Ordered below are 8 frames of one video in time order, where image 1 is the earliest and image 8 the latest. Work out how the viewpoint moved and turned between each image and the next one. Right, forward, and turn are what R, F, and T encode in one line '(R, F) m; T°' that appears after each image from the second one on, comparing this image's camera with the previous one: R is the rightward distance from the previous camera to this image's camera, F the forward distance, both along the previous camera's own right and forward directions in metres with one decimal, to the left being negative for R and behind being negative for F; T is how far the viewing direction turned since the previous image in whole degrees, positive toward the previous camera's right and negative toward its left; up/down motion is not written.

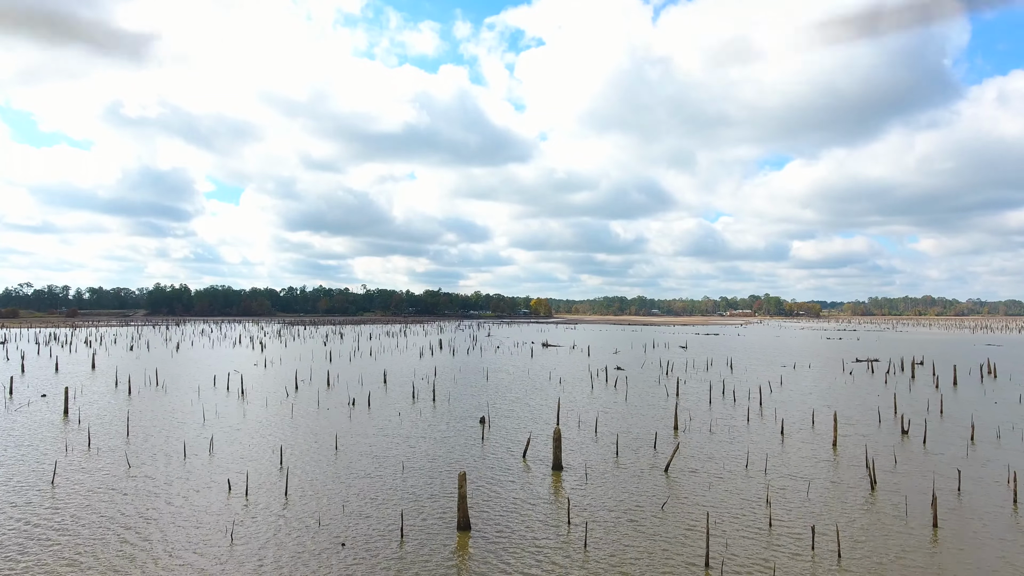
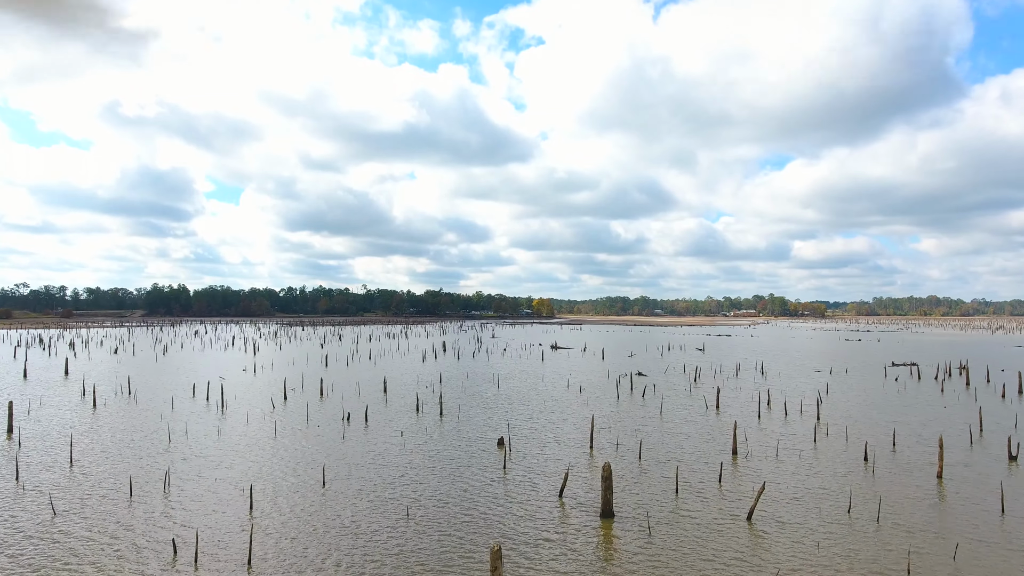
(-0.9, +3.9) m; 0°
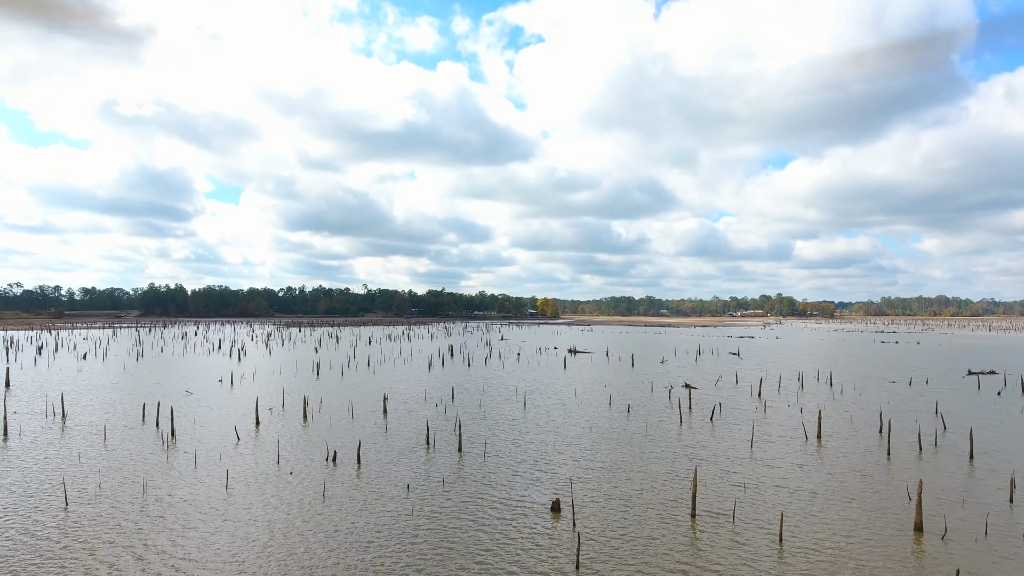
(-1.5, +6.7) m; 0°
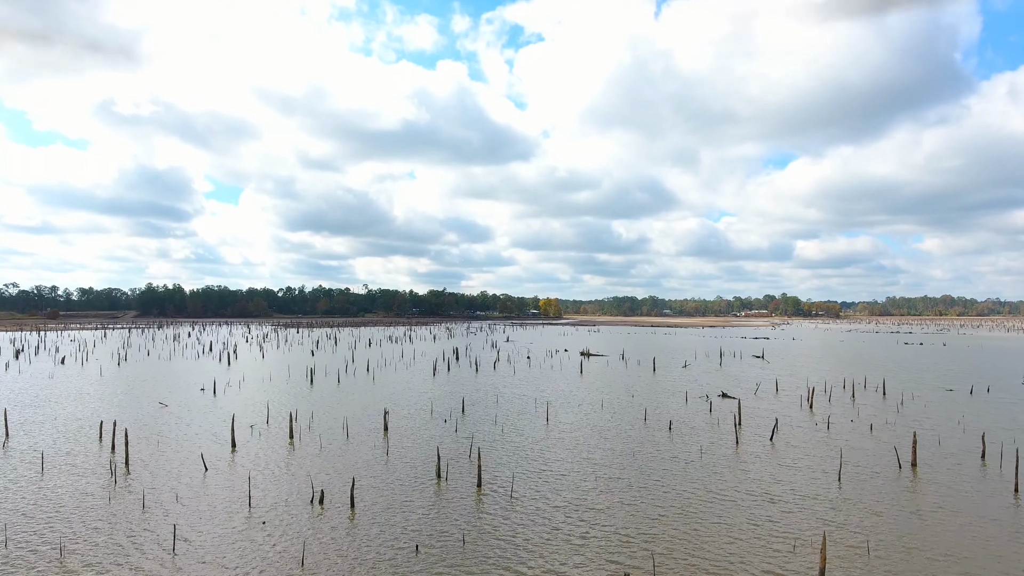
(-0.9, +4.0) m; 0°
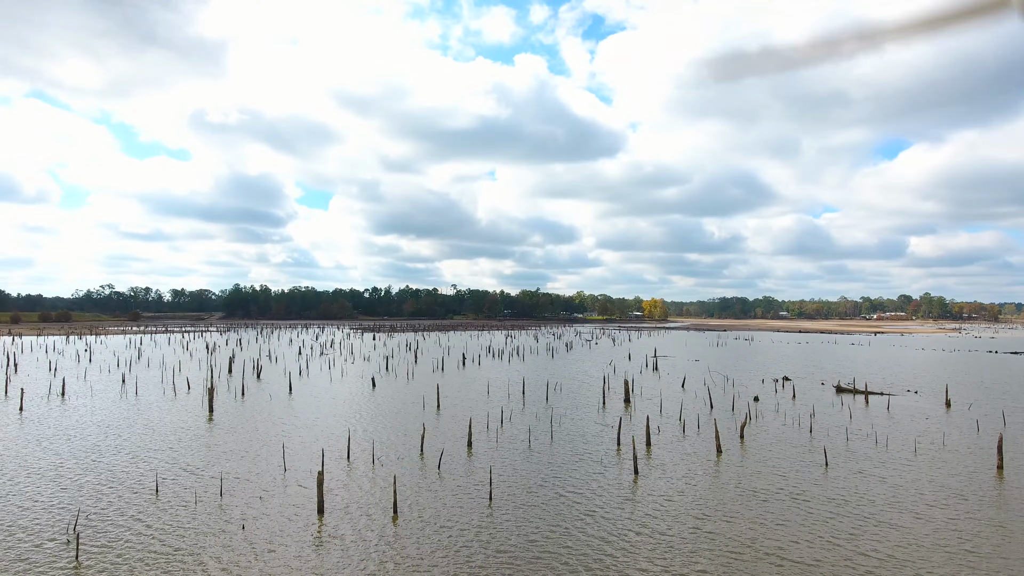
(-7.5, +26.1) m; -8°
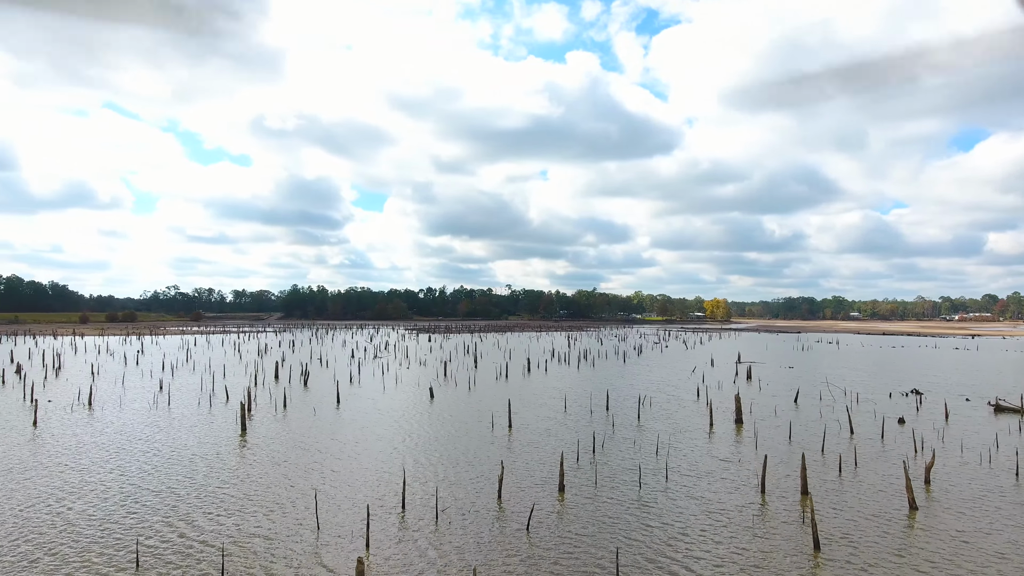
(-1.4, +4.9) m; -5°
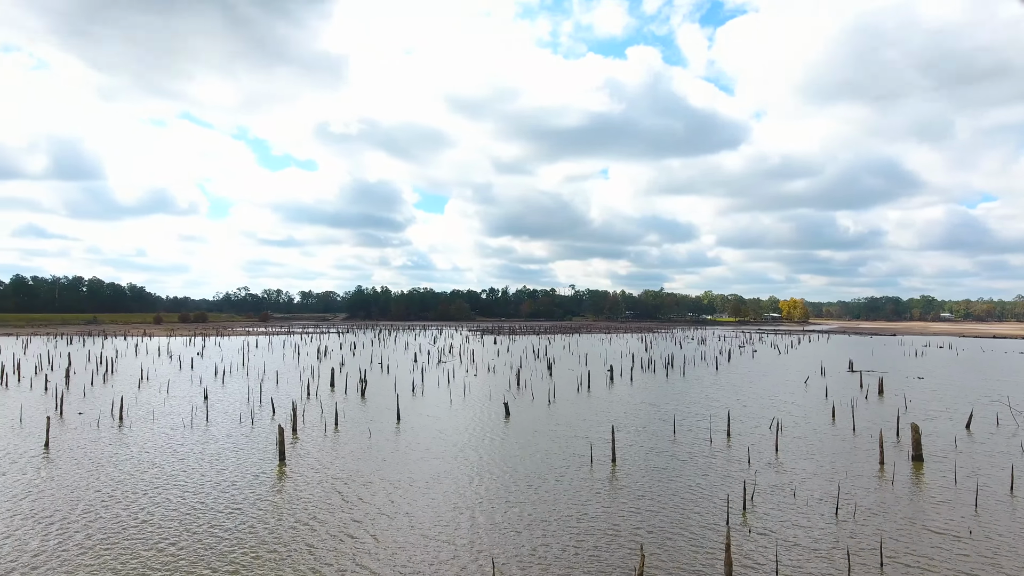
(-1.3, +4.9) m; -6°
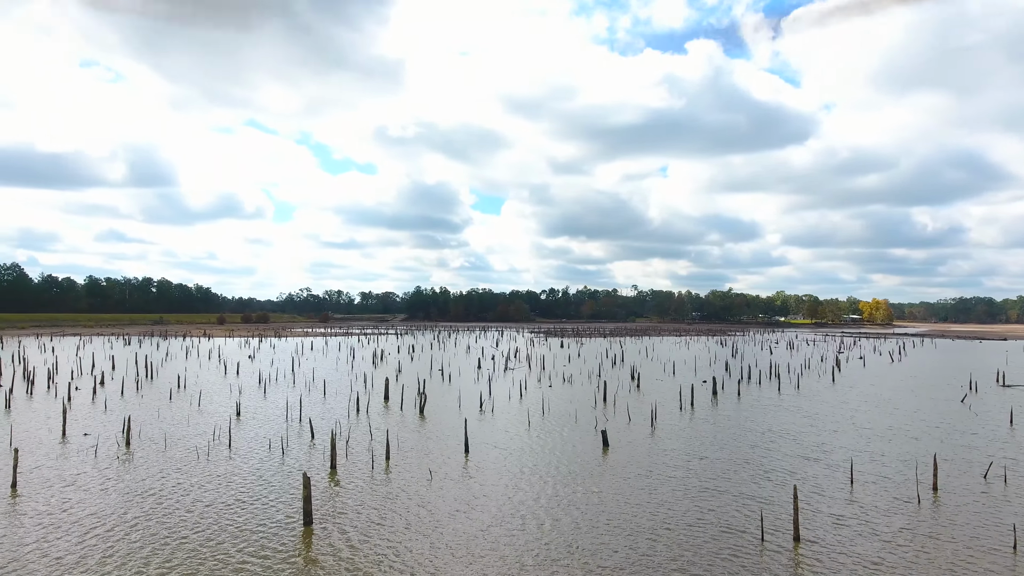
(-1.4, +5.4) m; -6°
